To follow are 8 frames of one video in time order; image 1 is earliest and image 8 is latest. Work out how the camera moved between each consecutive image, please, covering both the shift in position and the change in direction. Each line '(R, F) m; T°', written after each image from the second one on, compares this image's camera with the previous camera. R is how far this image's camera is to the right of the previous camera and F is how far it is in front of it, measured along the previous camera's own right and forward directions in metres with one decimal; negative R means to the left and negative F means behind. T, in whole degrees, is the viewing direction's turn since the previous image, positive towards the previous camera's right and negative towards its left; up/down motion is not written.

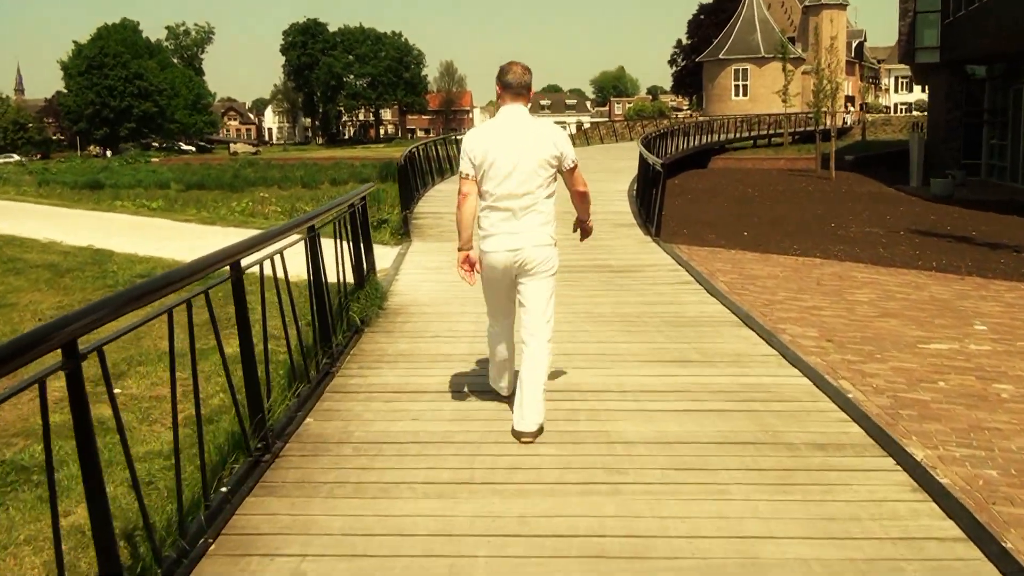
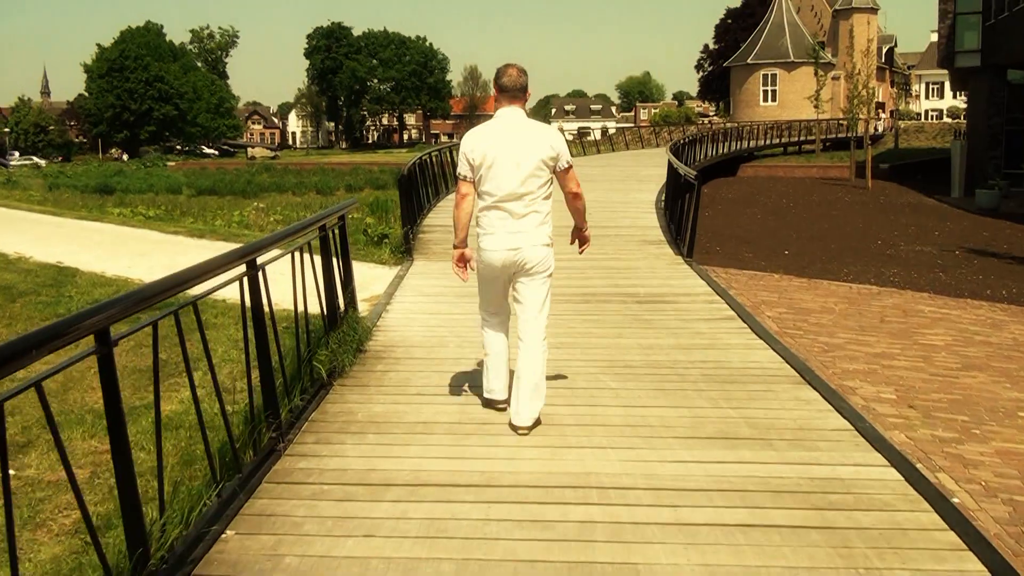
(+0.1, +1.4) m; -1°
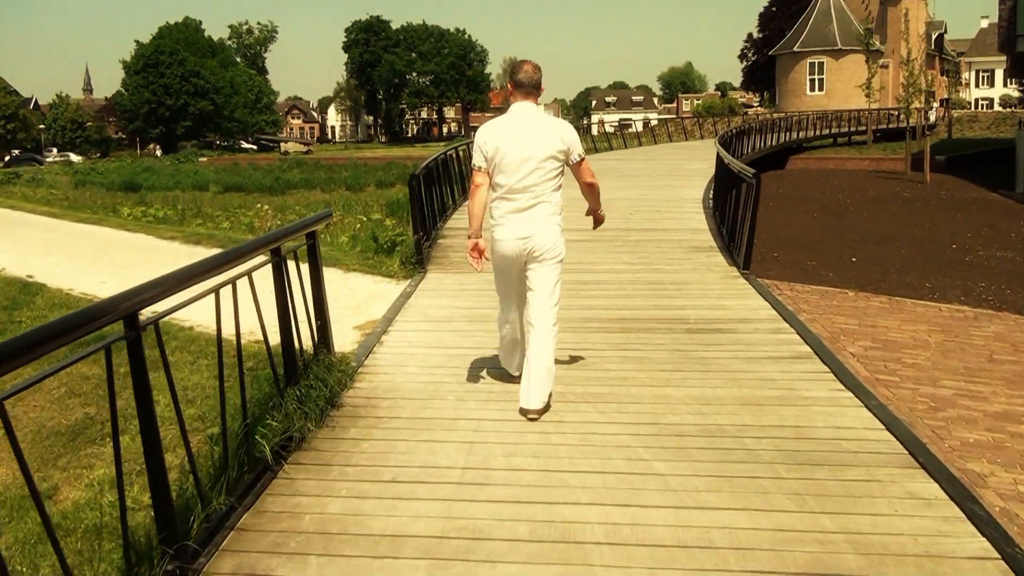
(+0.1, +1.6) m; -2°
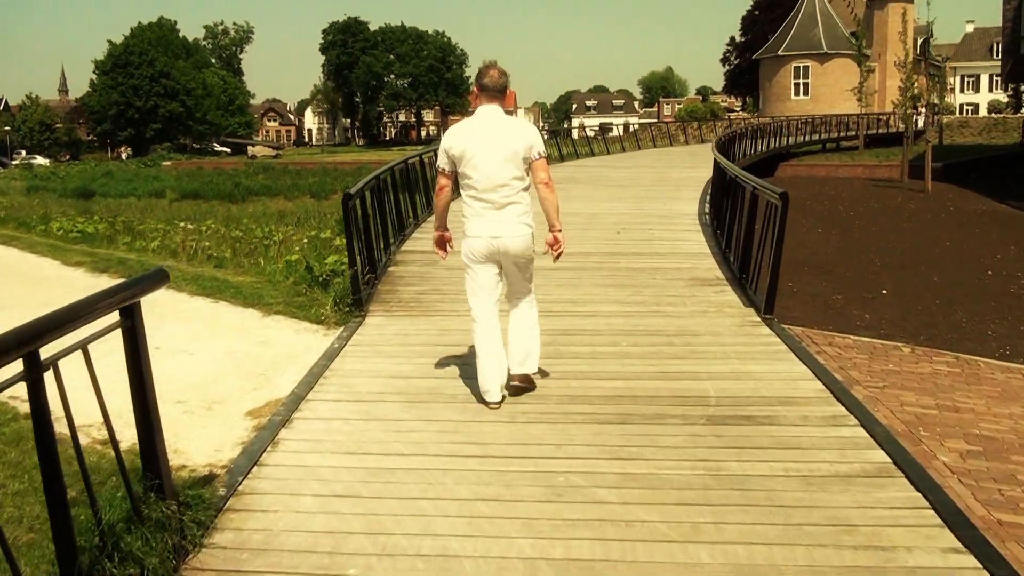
(+0.1, +2.1) m; +1°
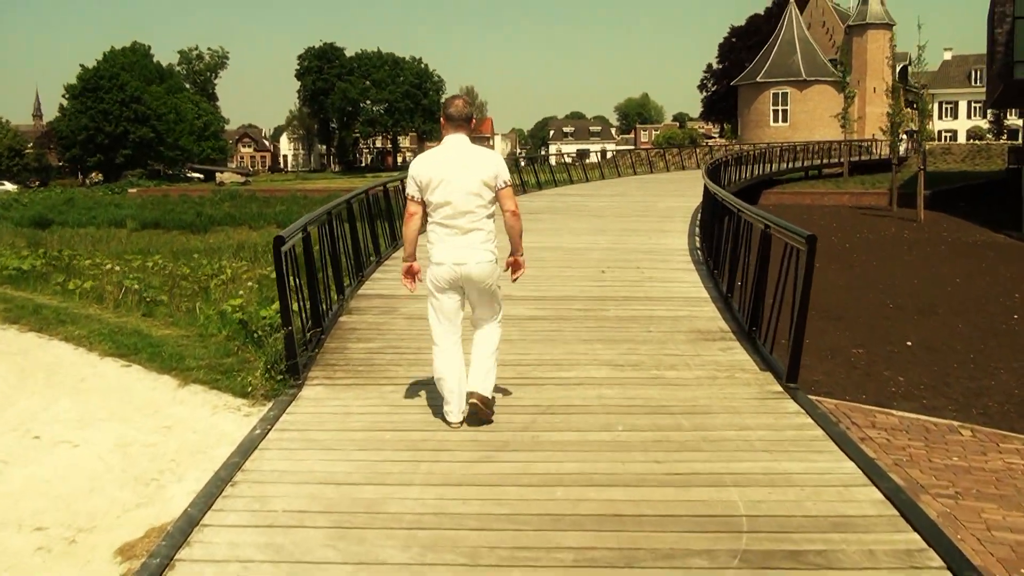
(0.0, +1.4) m; +1°
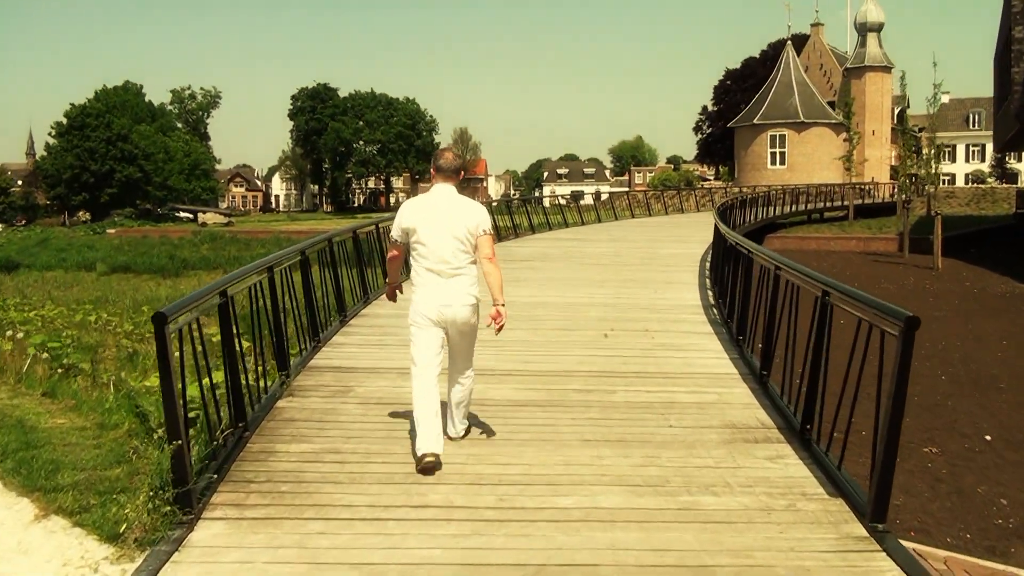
(+0.1, +1.9) m; 0°
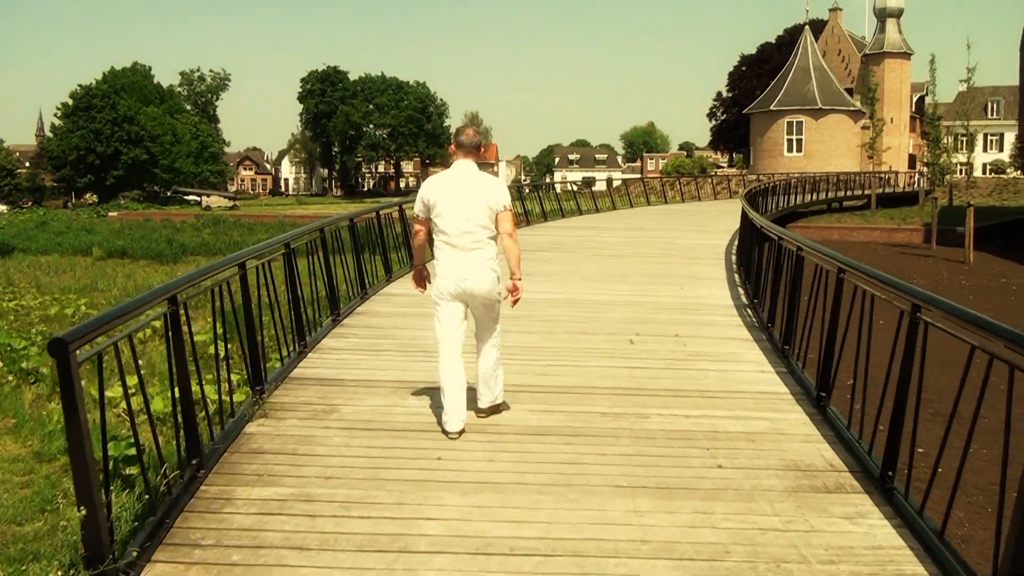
(0.0, +1.2) m; 0°
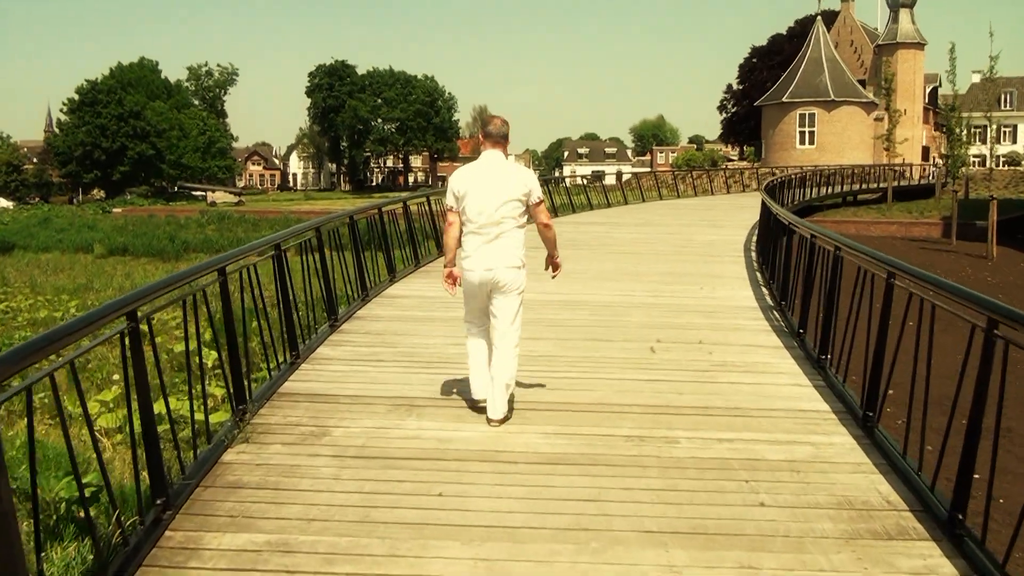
(0.0, +0.7) m; 0°
